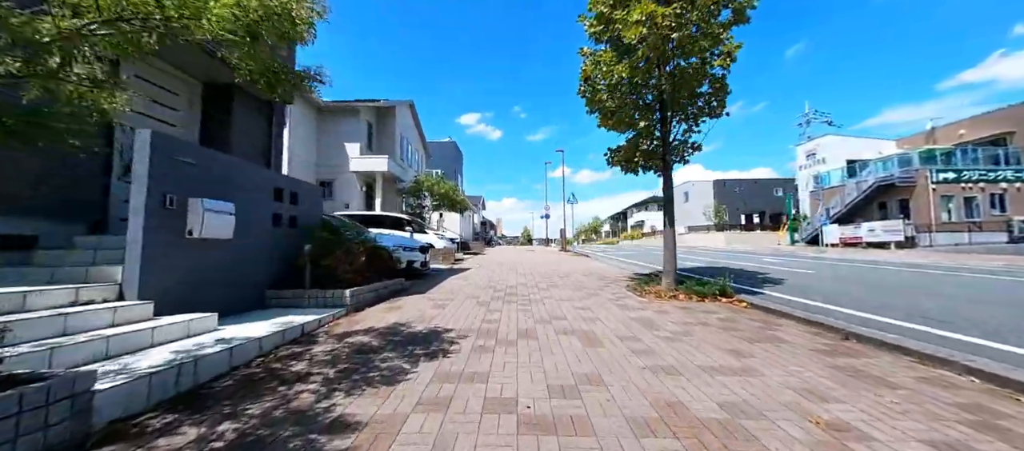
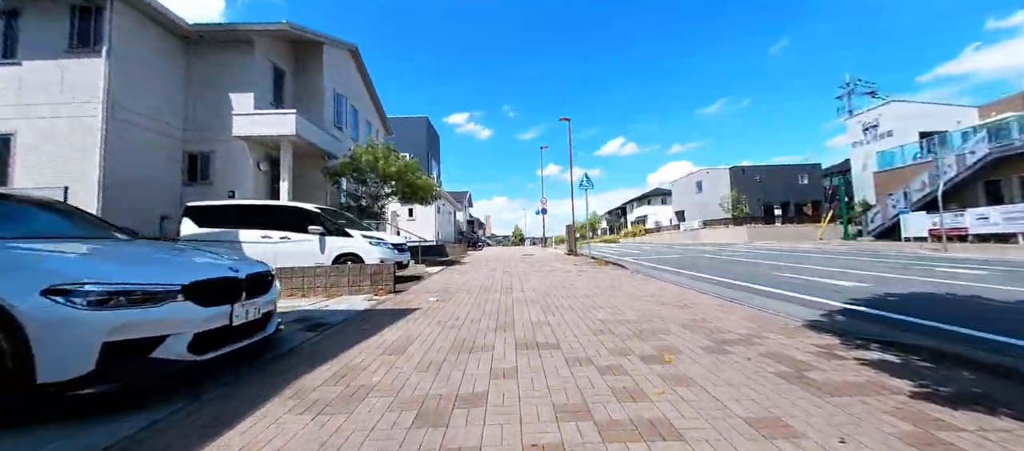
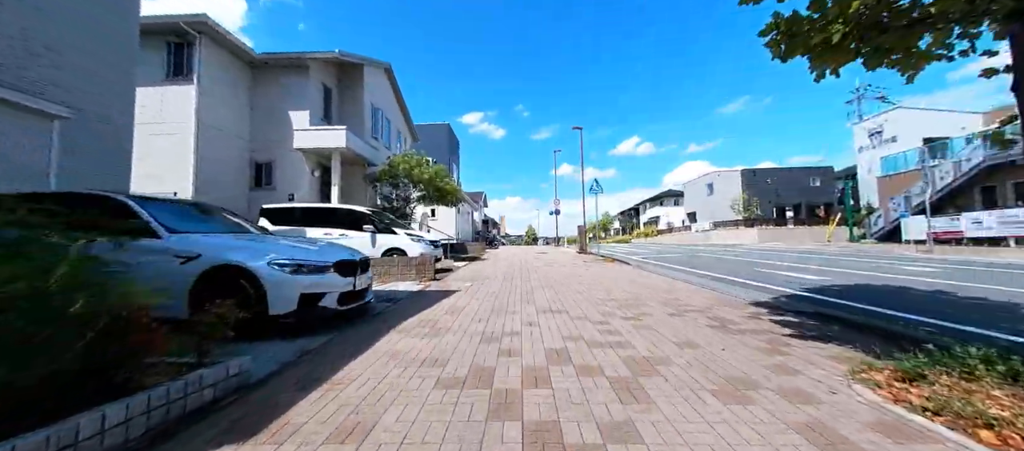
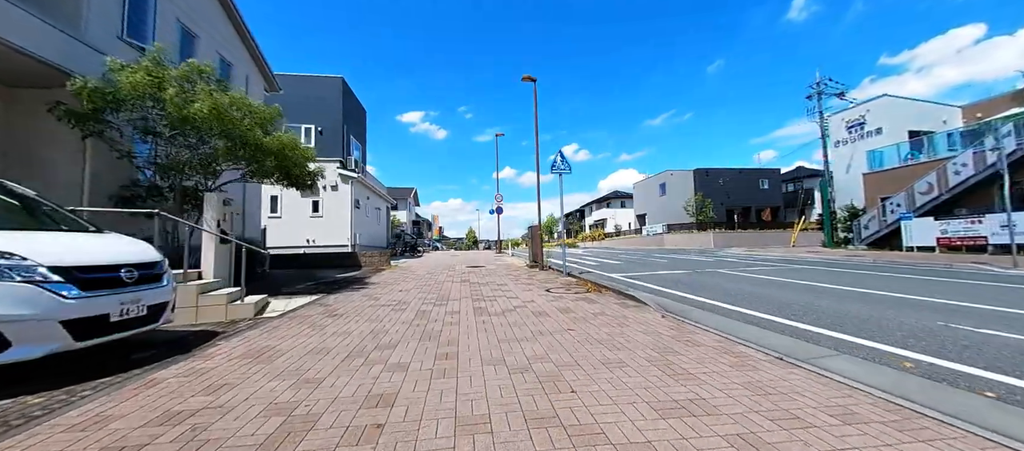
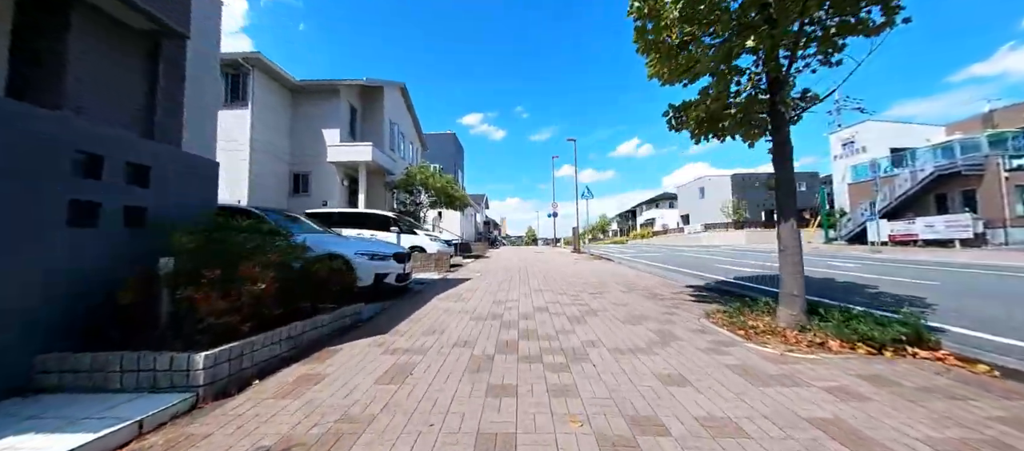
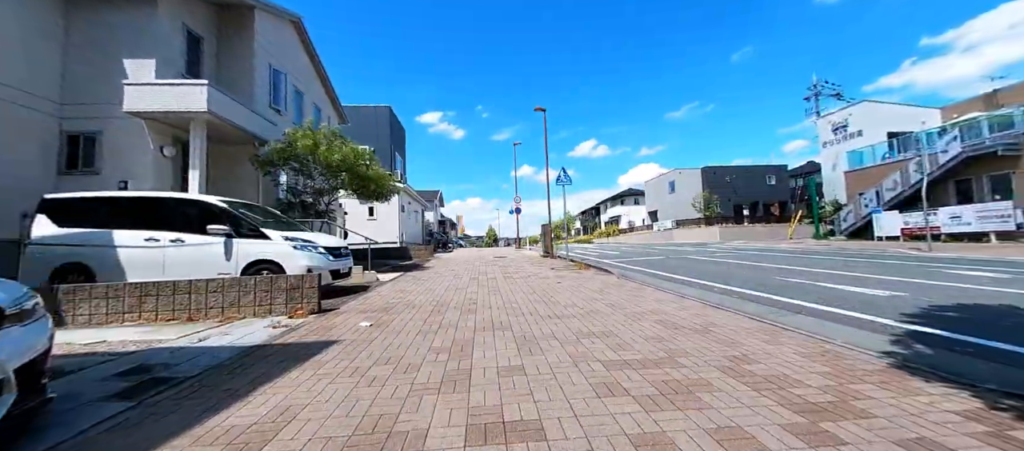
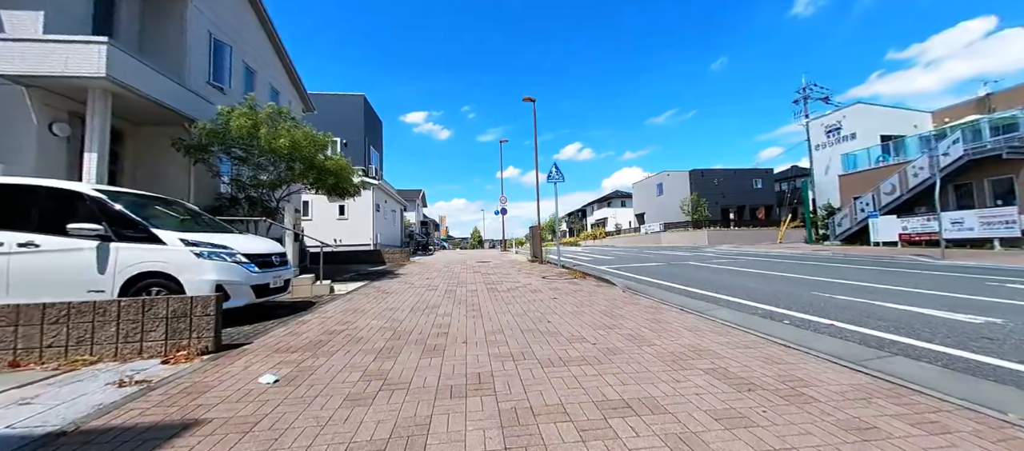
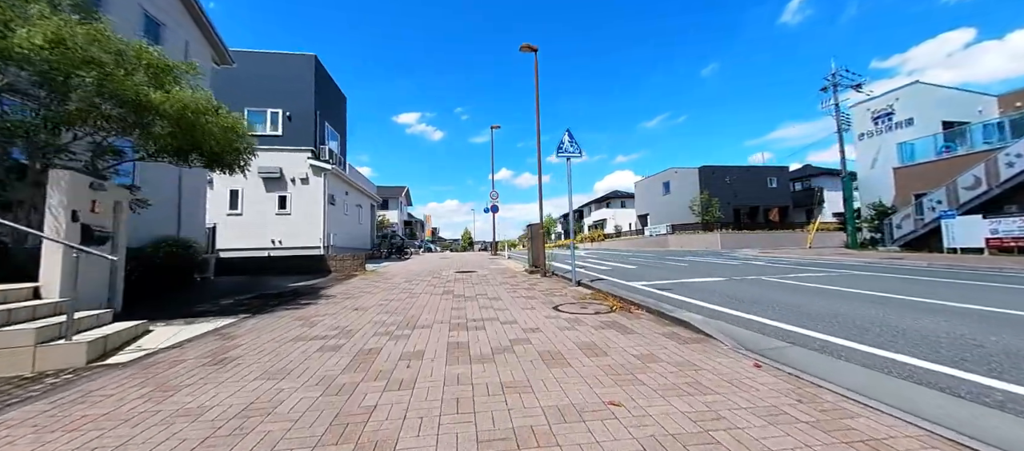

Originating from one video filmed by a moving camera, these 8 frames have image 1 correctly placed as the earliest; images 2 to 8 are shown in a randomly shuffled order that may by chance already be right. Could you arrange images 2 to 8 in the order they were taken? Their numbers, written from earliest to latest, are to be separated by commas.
5, 3, 2, 6, 7, 4, 8
